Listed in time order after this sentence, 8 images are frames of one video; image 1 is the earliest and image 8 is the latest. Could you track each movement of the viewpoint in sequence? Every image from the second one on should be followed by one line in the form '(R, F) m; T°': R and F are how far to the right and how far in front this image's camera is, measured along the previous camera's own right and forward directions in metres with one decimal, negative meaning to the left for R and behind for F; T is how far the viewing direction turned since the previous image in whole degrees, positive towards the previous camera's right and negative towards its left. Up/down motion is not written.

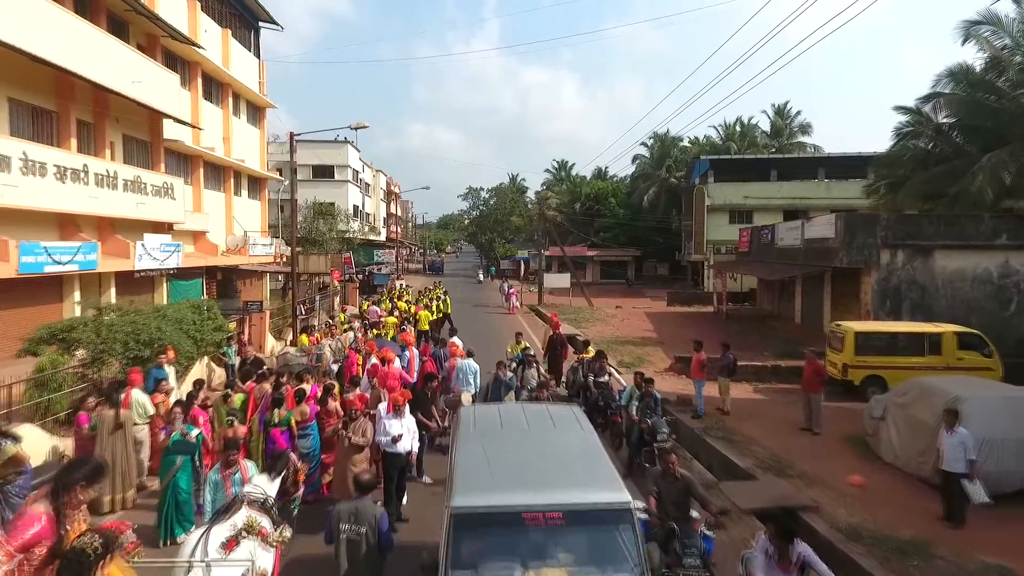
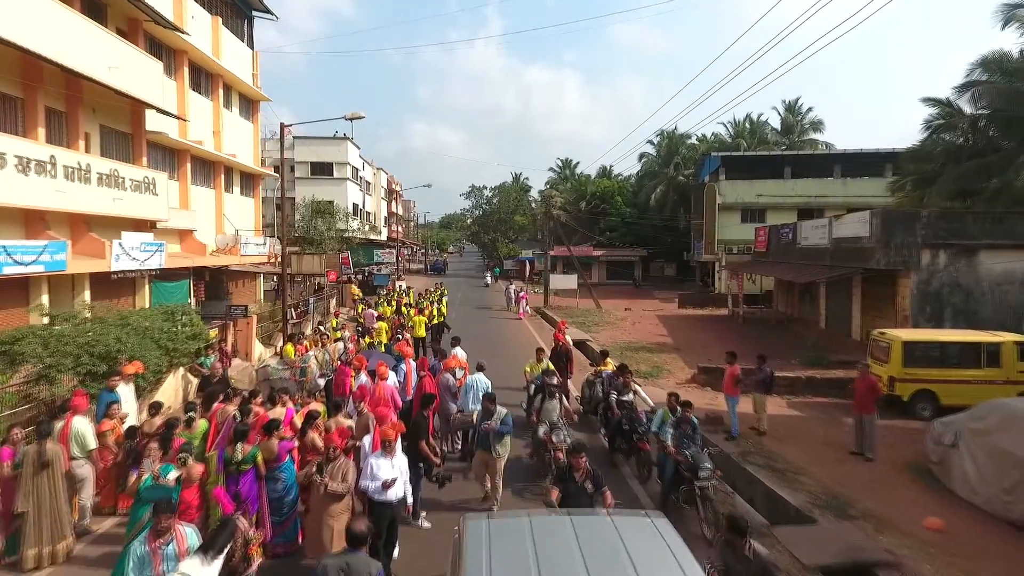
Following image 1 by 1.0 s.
(-0.1, +1.3) m; 0°
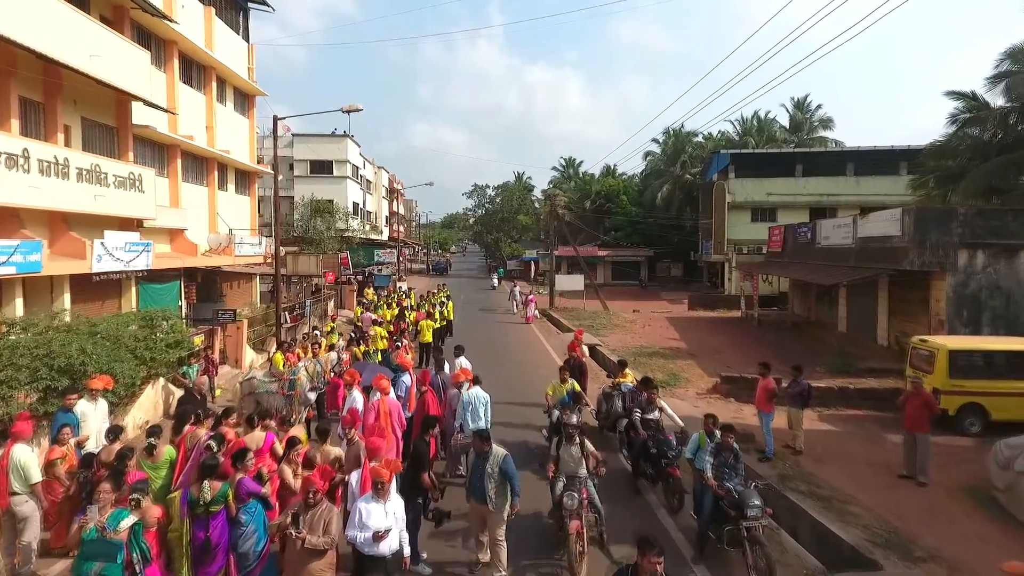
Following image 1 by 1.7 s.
(-0.1, +1.0) m; 0°
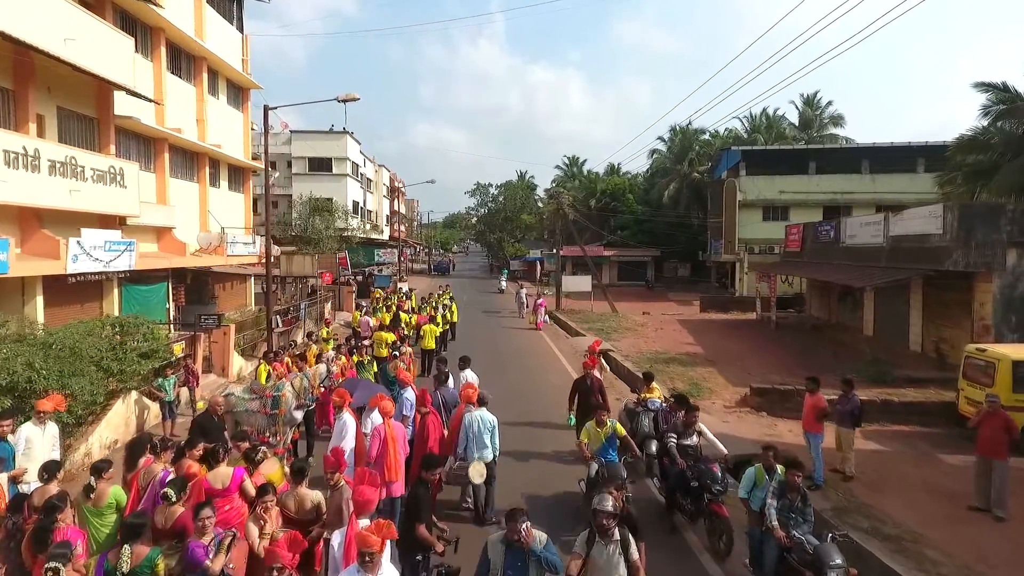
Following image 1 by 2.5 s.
(-0.1, +1.1) m; 0°
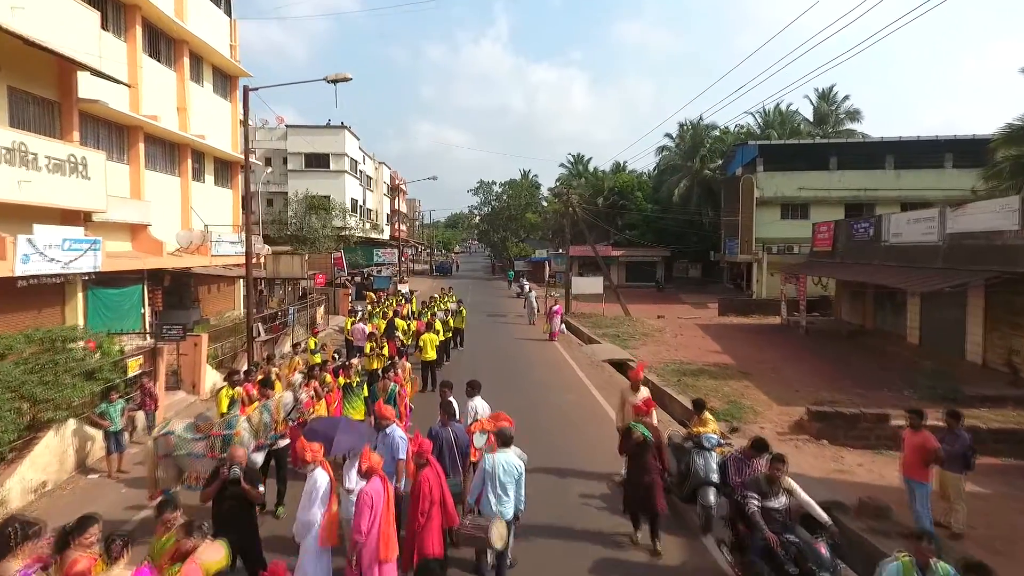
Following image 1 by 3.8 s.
(-0.2, +1.8) m; 0°
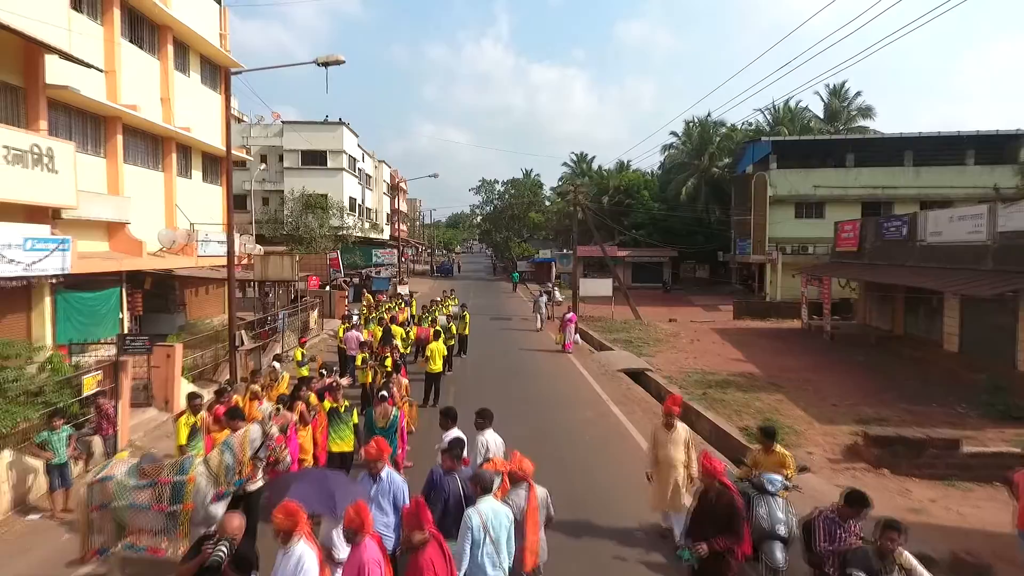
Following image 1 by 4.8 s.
(-0.2, +1.3) m; 0°
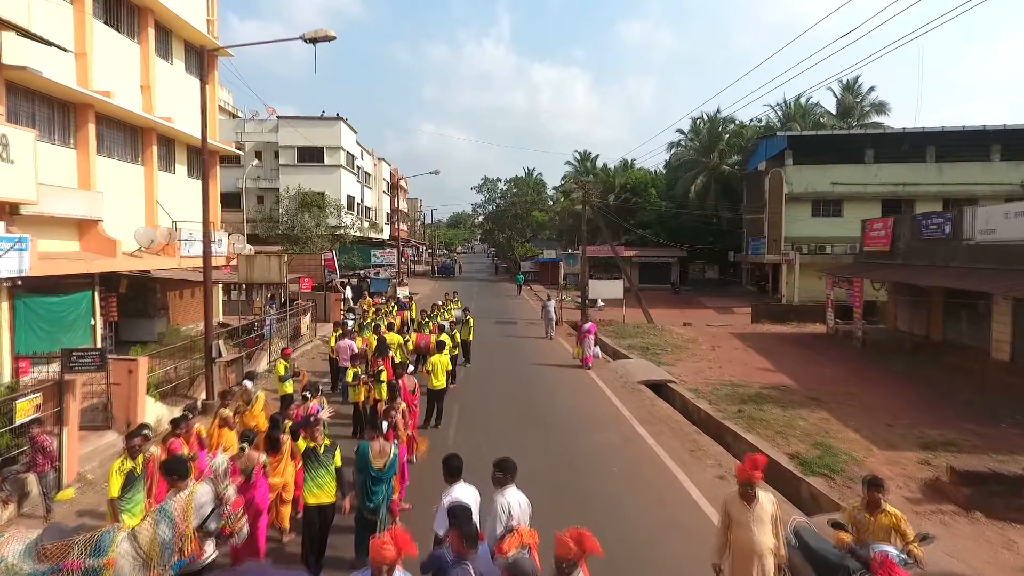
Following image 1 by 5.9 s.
(-0.2, +1.4) m; 0°
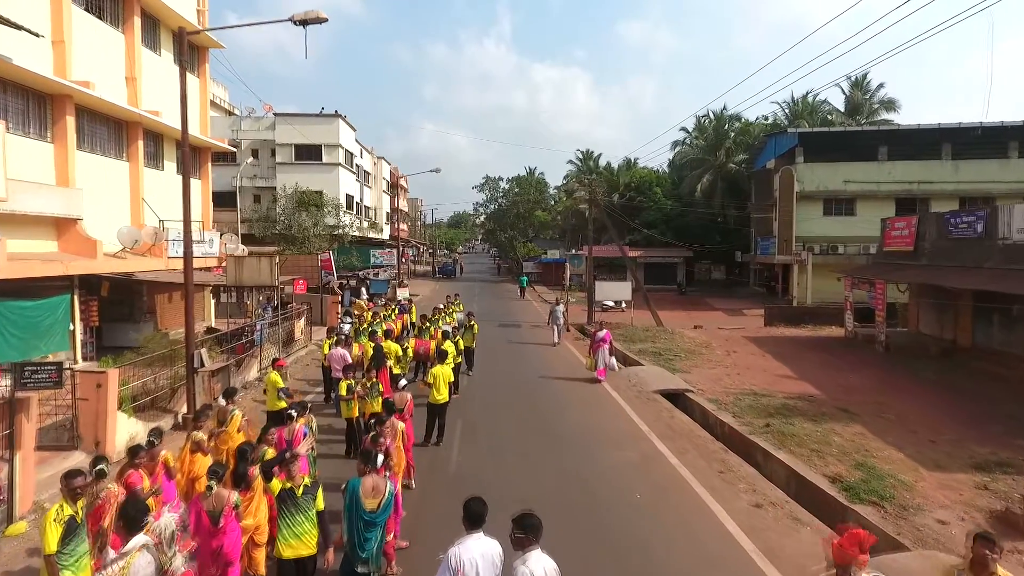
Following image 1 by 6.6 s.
(-0.1, +0.9) m; 0°
